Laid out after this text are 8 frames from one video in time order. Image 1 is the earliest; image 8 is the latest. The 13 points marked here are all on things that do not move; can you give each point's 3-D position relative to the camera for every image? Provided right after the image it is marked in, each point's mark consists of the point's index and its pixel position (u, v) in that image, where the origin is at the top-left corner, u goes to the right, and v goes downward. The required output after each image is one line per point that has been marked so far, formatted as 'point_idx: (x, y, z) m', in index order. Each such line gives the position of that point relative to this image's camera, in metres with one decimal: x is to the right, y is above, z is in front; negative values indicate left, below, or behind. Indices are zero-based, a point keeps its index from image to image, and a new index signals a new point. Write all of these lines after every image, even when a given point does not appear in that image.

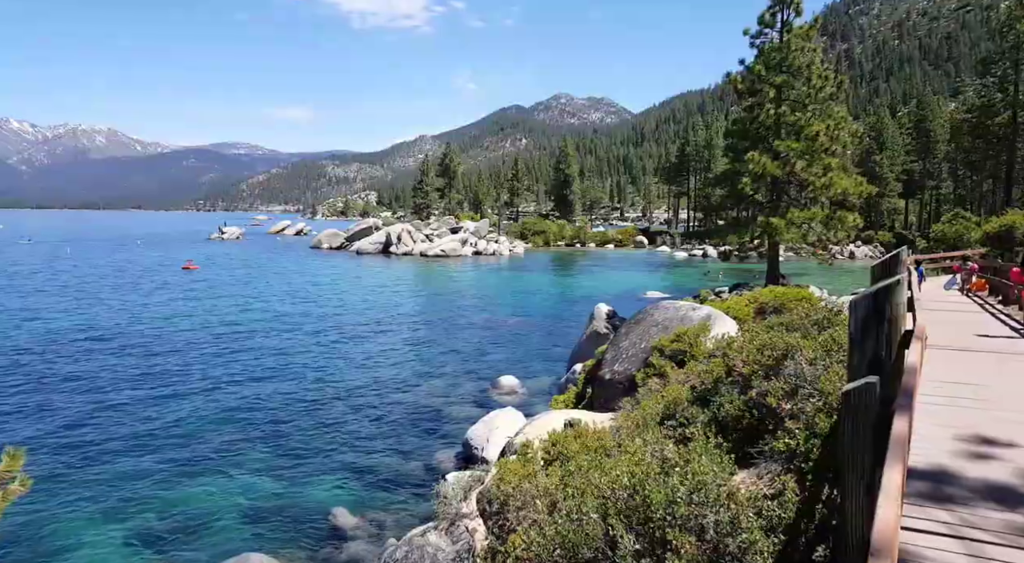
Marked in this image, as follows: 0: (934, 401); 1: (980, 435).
0: (+3.4, -1.0, +5.4) m
1: (+3.2, -1.0, +4.6) m
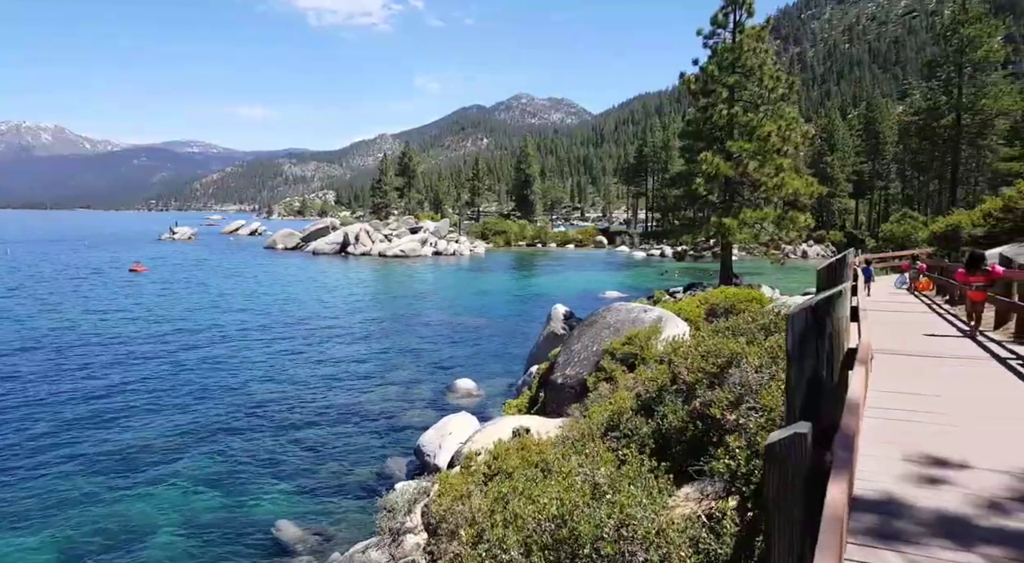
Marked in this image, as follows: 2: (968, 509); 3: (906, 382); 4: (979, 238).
0: (+2.8, -1.0, +5.1) m
1: (+2.6, -1.1, +4.3) m
2: (+2.4, -1.2, +3.5) m
3: (+3.7, -0.9, +6.3) m
4: (+11.9, +1.1, +17.2) m
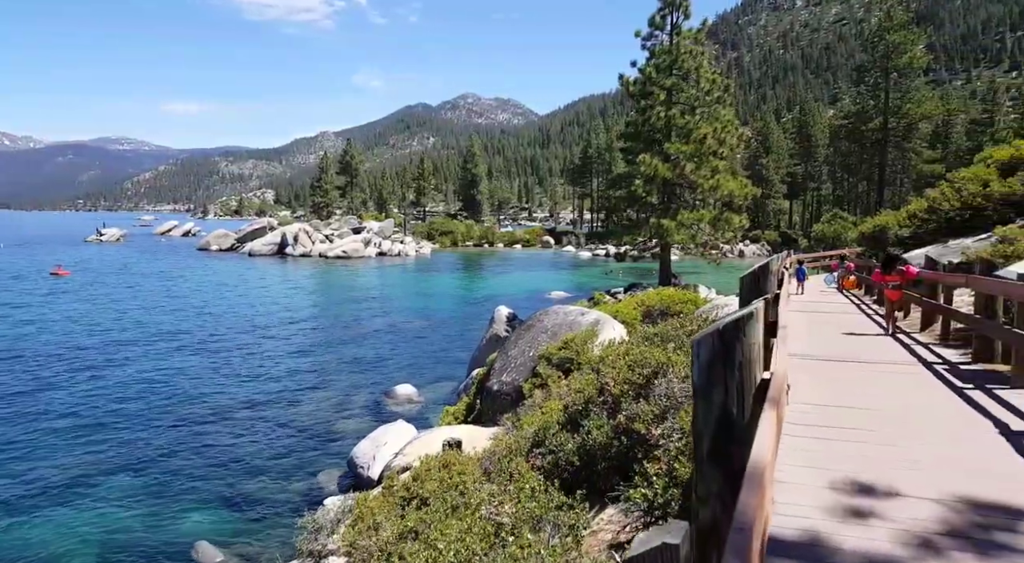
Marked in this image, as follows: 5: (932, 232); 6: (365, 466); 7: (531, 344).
0: (+2.1, -1.1, +4.8) m
1: (+2.0, -1.2, +3.9) m
2: (+1.8, -1.3, +3.2) m
3: (+2.9, -1.0, +6.1) m
4: (+10.2, +1.1, +17.5) m
5: (+9.8, +1.2, +15.8) m
6: (-3.7, -4.6, +16.9) m
7: (+0.4, -1.5, +15.6) m
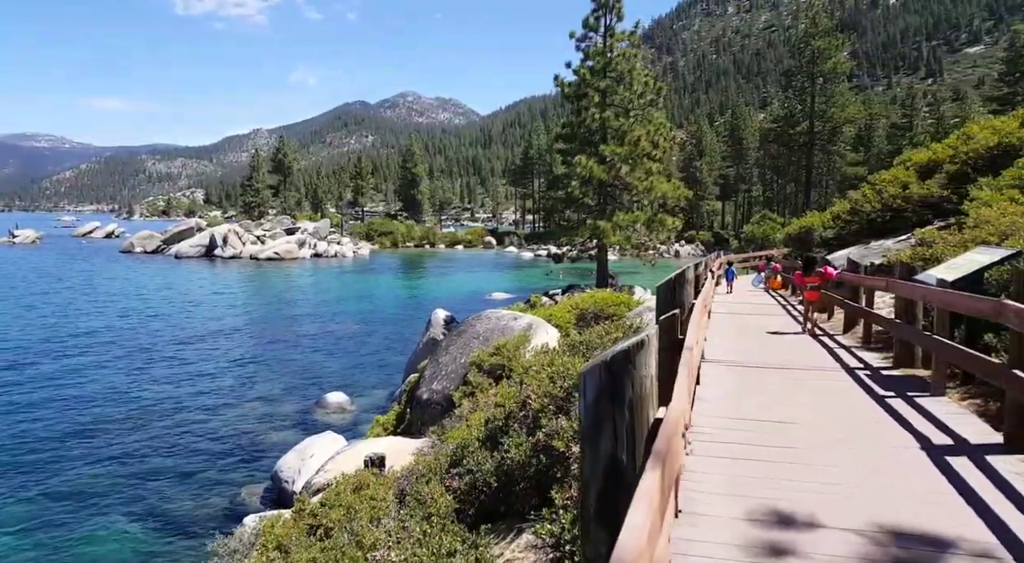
0: (+1.4, -1.1, +4.5) m
1: (+1.4, -1.2, +3.6) m
2: (+1.3, -1.3, +2.9) m
3: (+2.2, -1.1, +5.9) m
4: (+8.4, +1.1, +17.9) m
5: (+8.2, +1.2, +16.2) m
6: (-5.3, -4.7, +16.0) m
7: (-1.1, -1.5, +15.1) m
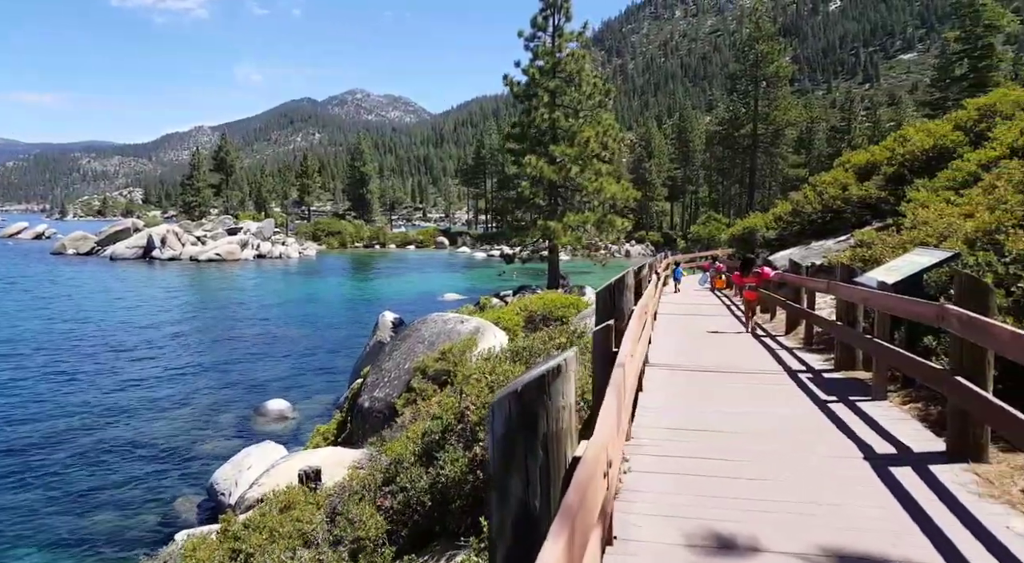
0: (+1.0, -1.2, +4.3) m
1: (+1.0, -1.3, +3.4) m
2: (+1.0, -1.4, +2.6) m
3: (+1.6, -1.1, +5.7) m
4: (+7.0, +1.1, +18.1) m
5: (+6.9, +1.2, +16.4) m
6: (-6.5, -4.8, +15.3) m
7: (-2.3, -1.6, +14.7) m
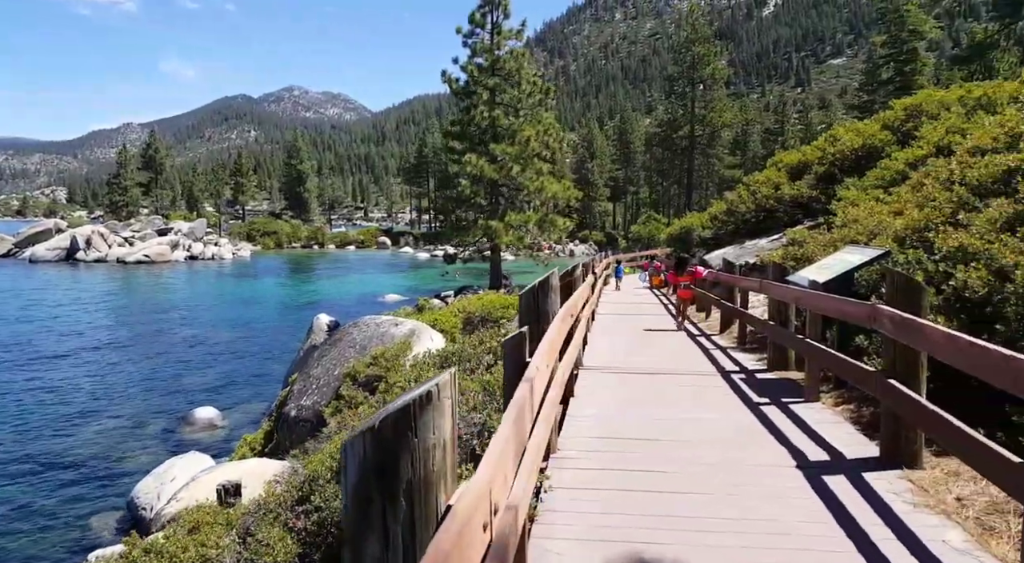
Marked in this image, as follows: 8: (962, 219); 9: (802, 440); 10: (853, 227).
0: (+0.5, -1.2, +4.0) m
1: (+0.6, -1.3, +3.1) m
2: (+0.6, -1.4, +2.3) m
3: (+1.0, -1.1, +5.4) m
4: (+5.3, +1.1, +18.2) m
5: (+5.3, +1.2, +16.5) m
6: (-7.9, -4.9, +14.4) m
7: (-3.7, -1.6, +14.1) m
8: (+3.6, +0.5, +5.4) m
9: (+2.0, -1.1, +4.6) m
10: (+3.8, +0.6, +7.5) m
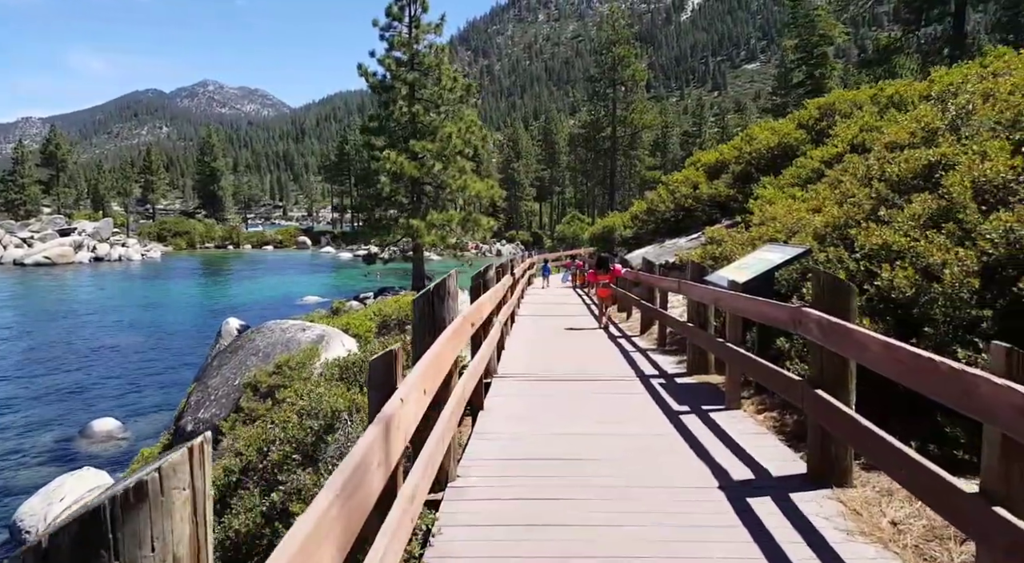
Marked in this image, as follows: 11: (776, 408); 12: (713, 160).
0: (-0.1, -1.2, +3.4) m
1: (+0.1, -1.3, +2.6) m
2: (+0.2, -1.4, +1.8) m
3: (+0.3, -1.1, +4.9) m
4: (+3.2, +1.2, +18.1) m
5: (+3.4, +1.2, +16.4) m
6: (-9.5, -5.0, +12.8) m
7: (-5.3, -1.7, +13.0) m
8: (+2.8, +0.5, +5.1) m
9: (+1.3, -1.1, +4.2) m
10: (+2.8, +0.6, +7.3) m
11: (+2.0, -1.0, +5.1) m
12: (+4.7, +2.8, +15.7) m
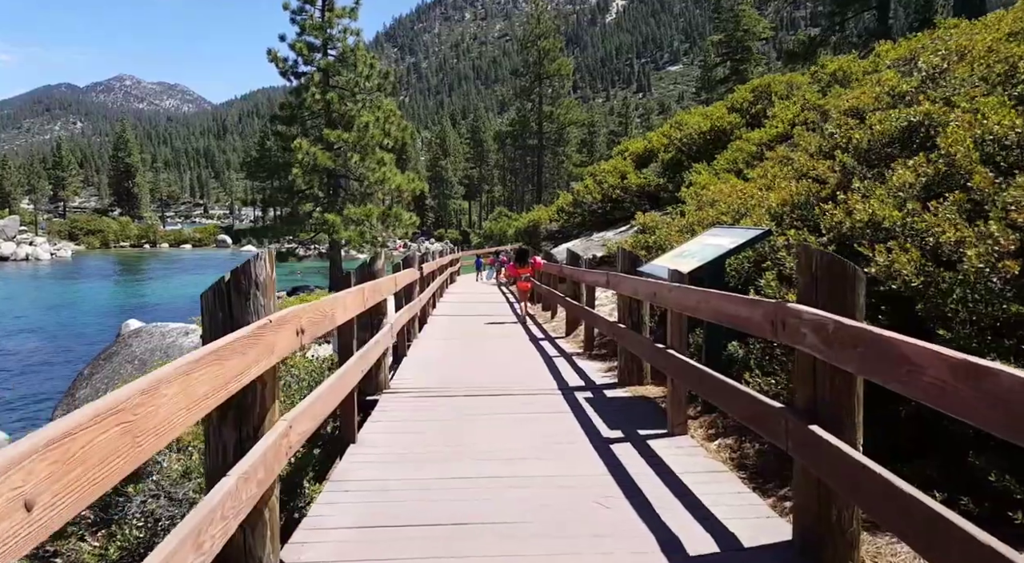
0: (-0.6, -1.1, +2.1) m
1: (-0.3, -1.2, +1.3) m
2: (-0.1, -1.3, +0.6) m
3: (-0.4, -1.0, +3.6) m
4: (+1.1, +1.2, +17.1) m
5: (+1.5, +1.3, +15.4) m
6: (-10.9, -4.9, +10.5) m
7: (-6.8, -1.6, +11.2) m
8: (+2.1, +0.6, +4.1) m
9: (+0.7, -1.0, +3.0) m
10: (+1.9, +0.7, +6.3) m
11: (+1.3, -0.9, +4.0) m
12: (+2.9, +2.9, +14.9) m
